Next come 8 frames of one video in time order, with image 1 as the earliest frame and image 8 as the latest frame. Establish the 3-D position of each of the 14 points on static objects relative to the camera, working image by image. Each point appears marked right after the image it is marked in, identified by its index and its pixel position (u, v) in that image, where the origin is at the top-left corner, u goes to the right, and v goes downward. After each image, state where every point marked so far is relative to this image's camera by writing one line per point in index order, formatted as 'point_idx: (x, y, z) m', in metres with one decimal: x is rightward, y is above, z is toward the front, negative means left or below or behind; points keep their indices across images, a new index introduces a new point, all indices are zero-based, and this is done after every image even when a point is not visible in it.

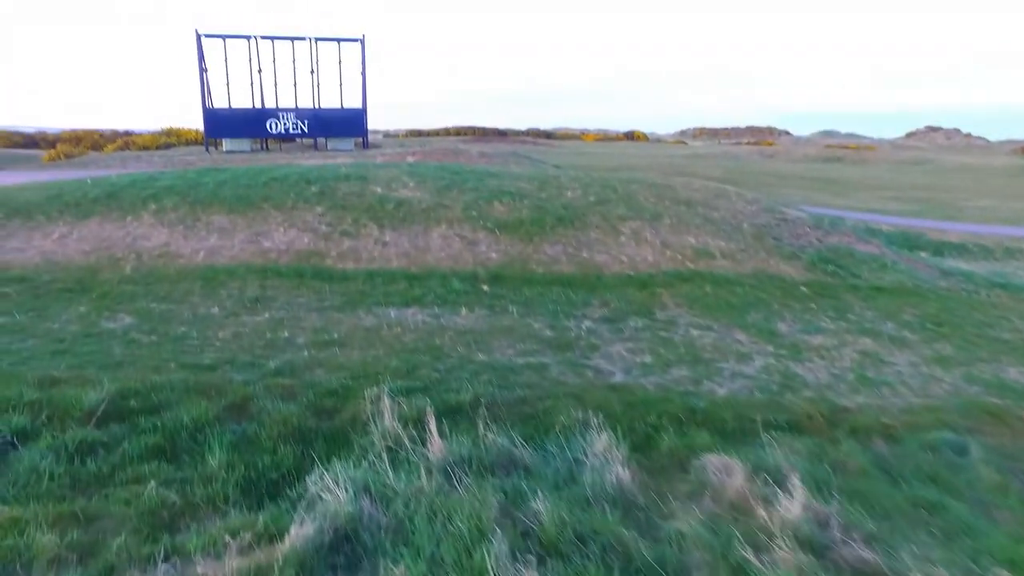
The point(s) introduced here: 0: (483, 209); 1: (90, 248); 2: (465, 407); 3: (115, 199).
0: (-0.5, +1.4, +13.4) m
1: (-6.1, +0.6, +10.8) m
2: (-0.4, -0.9, +5.7) m
3: (-6.9, +1.6, +13.0) m
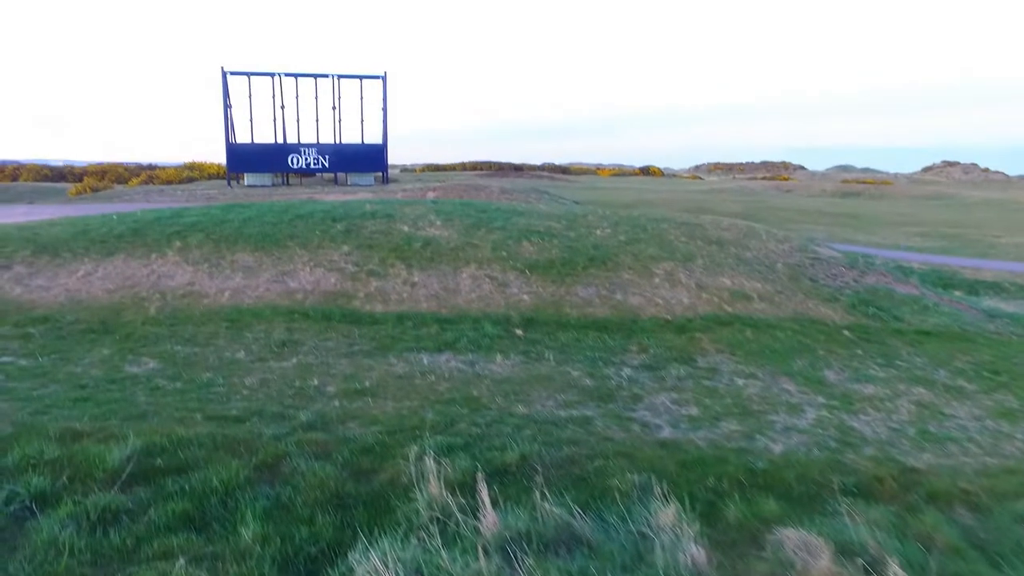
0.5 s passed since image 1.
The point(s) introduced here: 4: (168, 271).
0: (0.0, +0.7, +13.1) m
1: (-5.6, +0.1, +10.6) m
2: (0.0, -1.3, +5.3) m
3: (-6.4, +0.9, +12.8) m
4: (-5.2, +0.3, +11.2) m
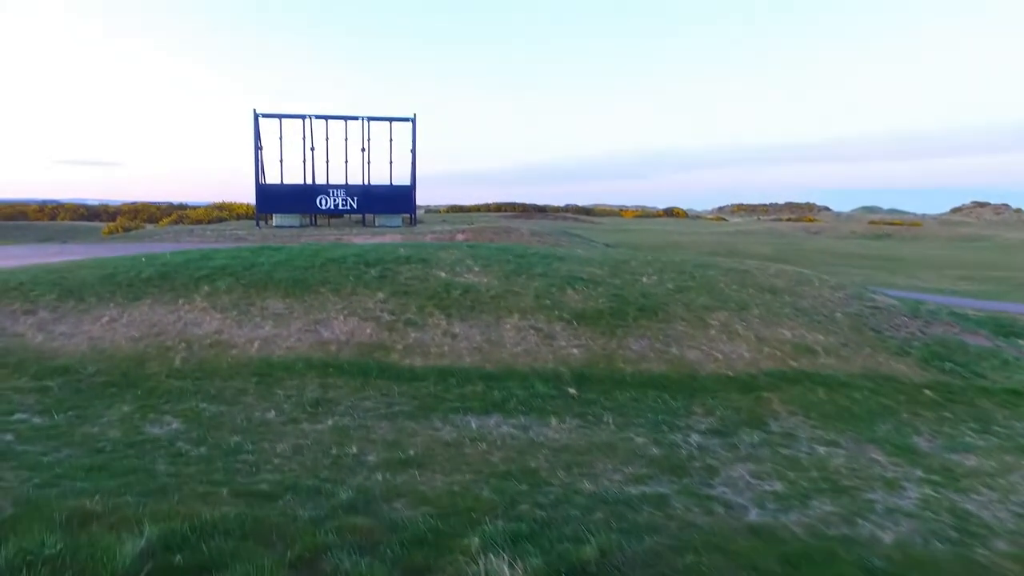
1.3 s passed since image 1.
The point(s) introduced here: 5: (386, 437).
0: (+0.7, -0.2, +12.4) m
1: (-5.0, -0.6, +10.0) m
2: (+0.5, -1.7, +4.5) m
3: (-5.6, +0.1, +12.3) m
4: (-4.5, -0.4, +10.6) m
5: (-1.2, -1.4, +7.1) m
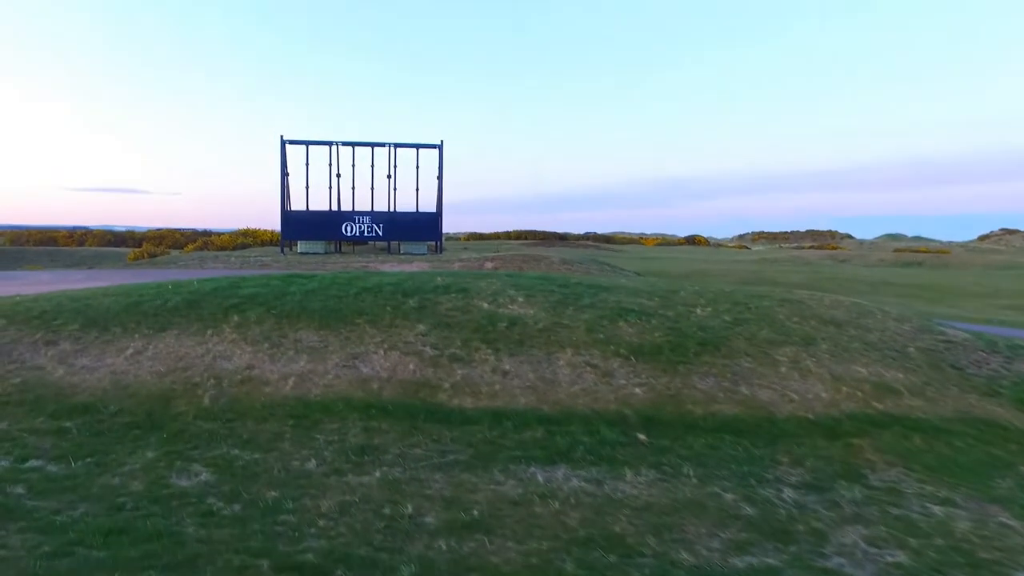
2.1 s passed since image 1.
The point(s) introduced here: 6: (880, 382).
0: (+1.5, -0.7, +11.5) m
1: (-4.3, -1.0, +9.3) m
2: (+1.0, -1.9, +3.6) m
3: (-4.9, -0.3, +11.5) m
4: (-3.8, -0.8, +9.9) m
5: (-0.6, -1.7, +6.2) m
6: (+5.1, -1.3, +10.4) m
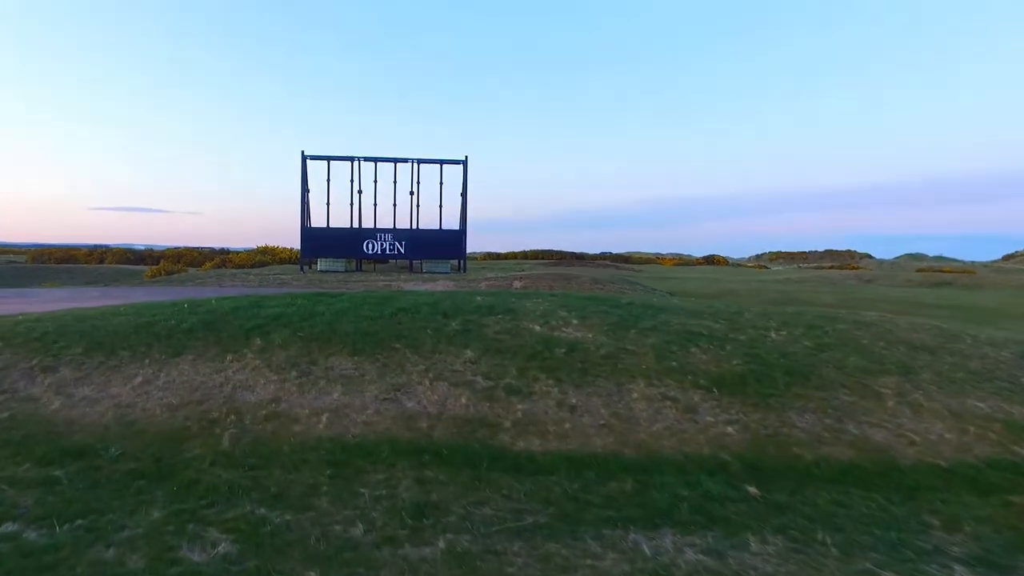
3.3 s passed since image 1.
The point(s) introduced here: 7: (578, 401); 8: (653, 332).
0: (+2.3, -0.9, +10.1) m
1: (-3.5, -1.2, +7.9) m
2: (+1.7, -2.0, +2.1) m
3: (-4.1, -0.6, +10.3) m
4: (-3.0, -1.1, +8.5) m
5: (+0.1, -1.8, +4.8) m
6: (+5.8, -1.6, +8.8) m
7: (+0.7, -1.2, +8.4) m
8: (+2.1, -0.6, +11.4) m
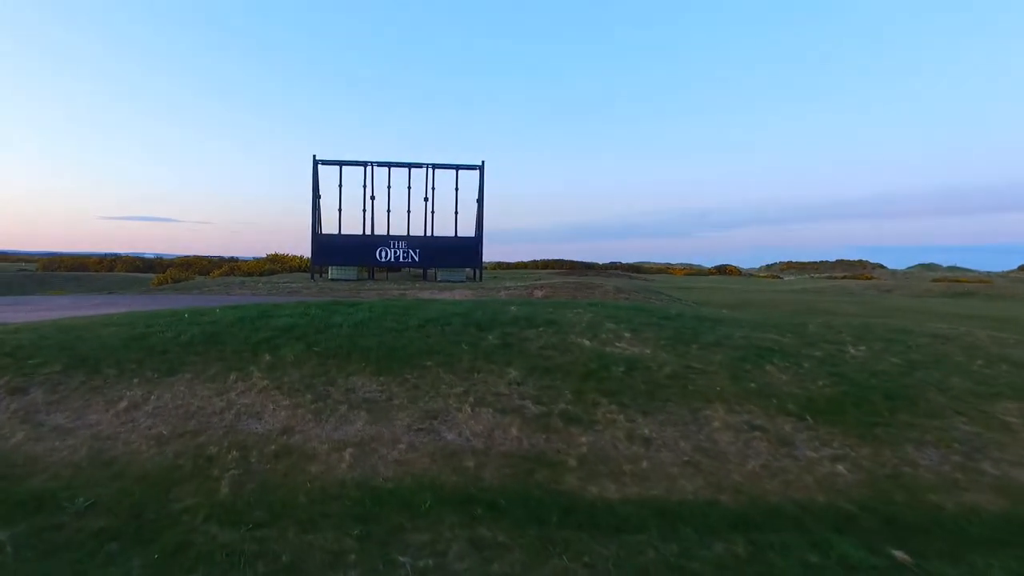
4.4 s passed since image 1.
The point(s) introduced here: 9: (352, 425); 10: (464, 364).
0: (+2.9, -1.0, +8.6) m
1: (-3.0, -1.2, +6.5) m
2: (+2.1, -1.9, +0.7) m
3: (-3.5, -0.7, +8.9) m
4: (-2.5, -1.1, +7.2) m
5: (+0.6, -1.8, +3.3) m
6: (+6.4, -1.6, +7.3) m
7: (+1.3, -1.3, +7.0) m
8: (+2.7, -0.8, +9.9) m
9: (-1.5, -1.2, +6.7) m
10: (-0.6, -0.9, +8.4) m
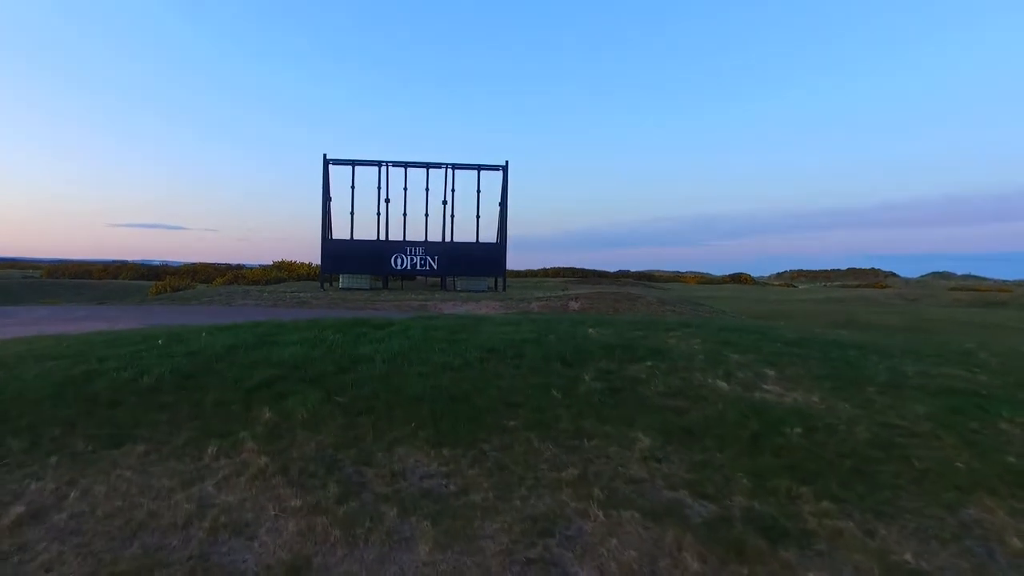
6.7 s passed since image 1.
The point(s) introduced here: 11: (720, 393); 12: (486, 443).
0: (+3.8, -1.2, +5.7) m
1: (-2.1, -1.4, +3.7) m
2: (+3.0, -2.0, -2.2) m
3: (-2.6, -0.8, +6.0) m
4: (-1.5, -1.3, +4.3) m
5: (+1.5, -1.9, +0.4) m
6: (+7.3, -1.8, +4.4) m
7: (+2.2, -1.5, +4.0) m
8: (+3.7, -0.9, +7.0) m
9: (-0.5, -1.4, +3.8) m
10: (+0.4, -1.0, +5.5) m
11: (+1.9, -0.9, +6.6) m
12: (-0.2, -1.1, +5.3) m
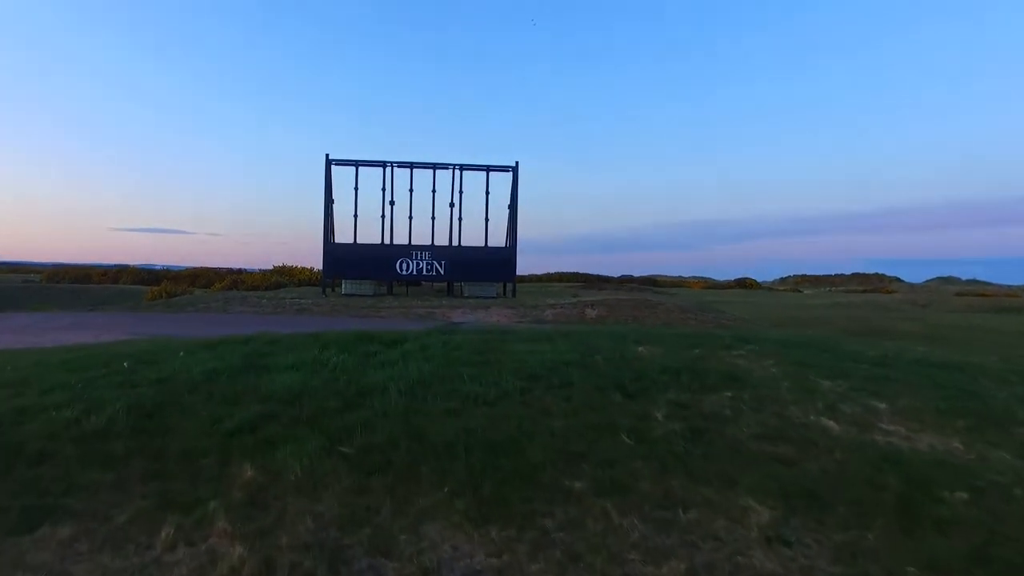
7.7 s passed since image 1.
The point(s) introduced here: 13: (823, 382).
0: (+4.2, -1.3, +4.2) m
1: (-1.7, -1.4, +2.2) m
2: (+3.4, -2.1, -3.7) m
3: (-2.2, -0.9, +4.6) m
4: (-1.2, -1.3, +2.8) m
5: (+1.9, -2.0, -1.0) m
6: (+7.7, -1.9, +2.9) m
7: (+2.6, -1.5, +2.6) m
8: (+4.1, -1.0, +5.5) m
9: (-0.2, -1.4, +2.4) m
10: (+0.8, -1.1, +4.1) m
11: (+2.2, -0.9, +5.2) m
12: (+0.2, -1.1, +3.8) m
13: (+2.8, -0.8, +6.7) m
